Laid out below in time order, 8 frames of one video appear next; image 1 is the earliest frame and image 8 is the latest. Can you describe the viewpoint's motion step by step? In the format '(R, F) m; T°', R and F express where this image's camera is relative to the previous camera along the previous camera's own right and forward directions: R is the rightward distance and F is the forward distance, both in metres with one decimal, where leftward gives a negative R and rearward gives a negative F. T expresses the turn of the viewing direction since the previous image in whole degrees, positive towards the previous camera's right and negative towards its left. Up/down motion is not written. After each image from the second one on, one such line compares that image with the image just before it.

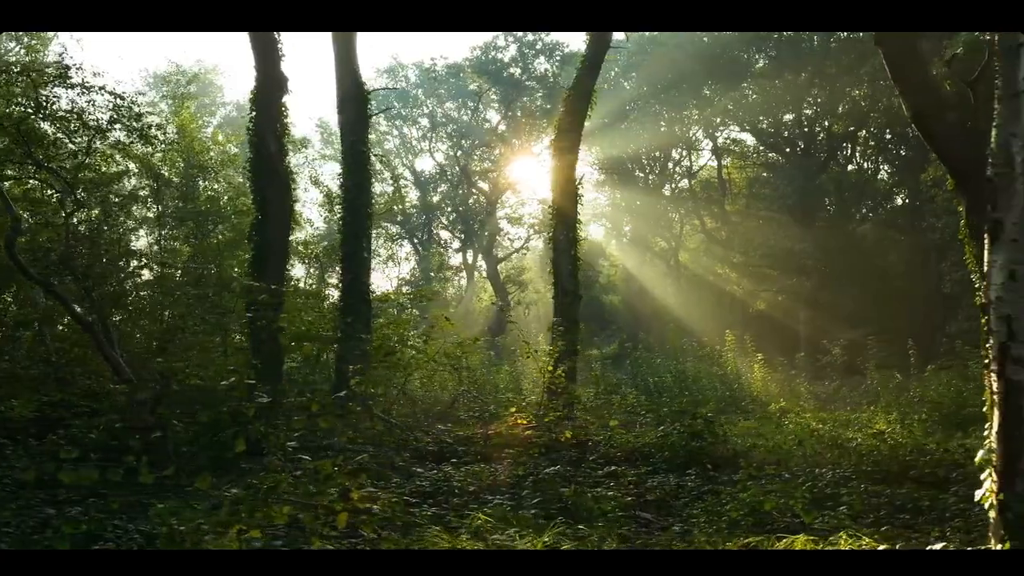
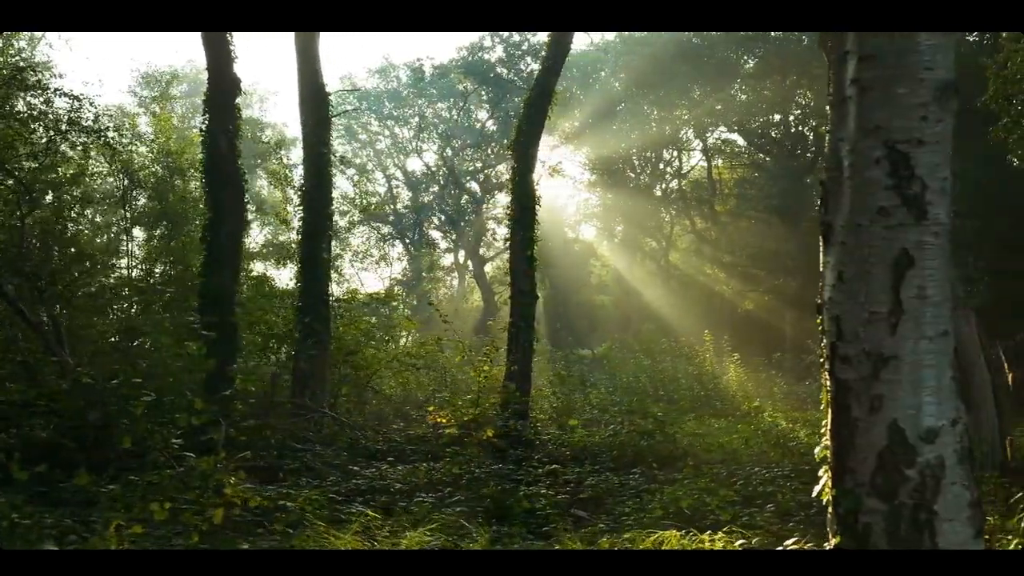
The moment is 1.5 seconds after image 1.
(+0.7, -0.1) m; 0°
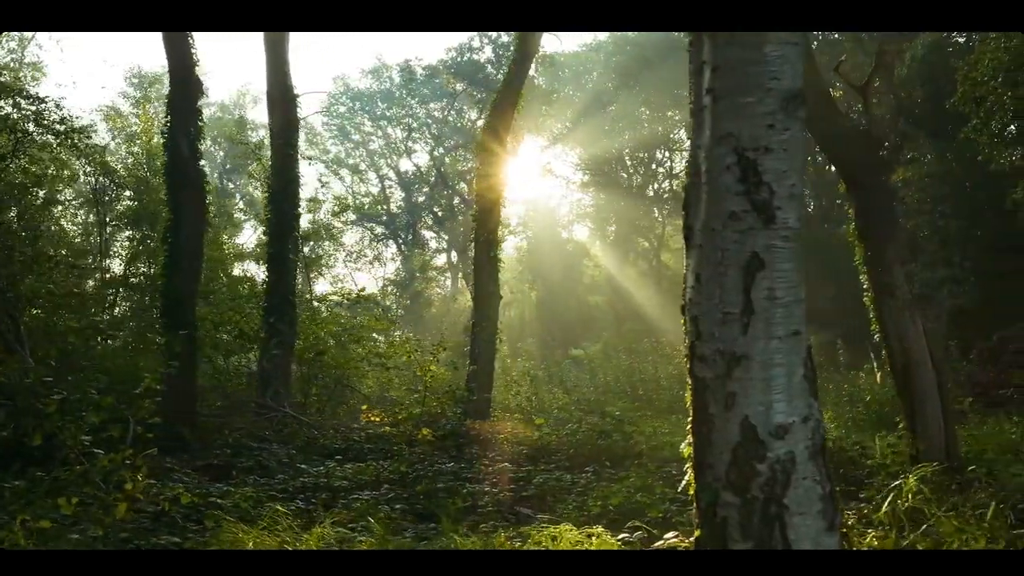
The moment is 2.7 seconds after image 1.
(+0.6, -0.1) m; 0°
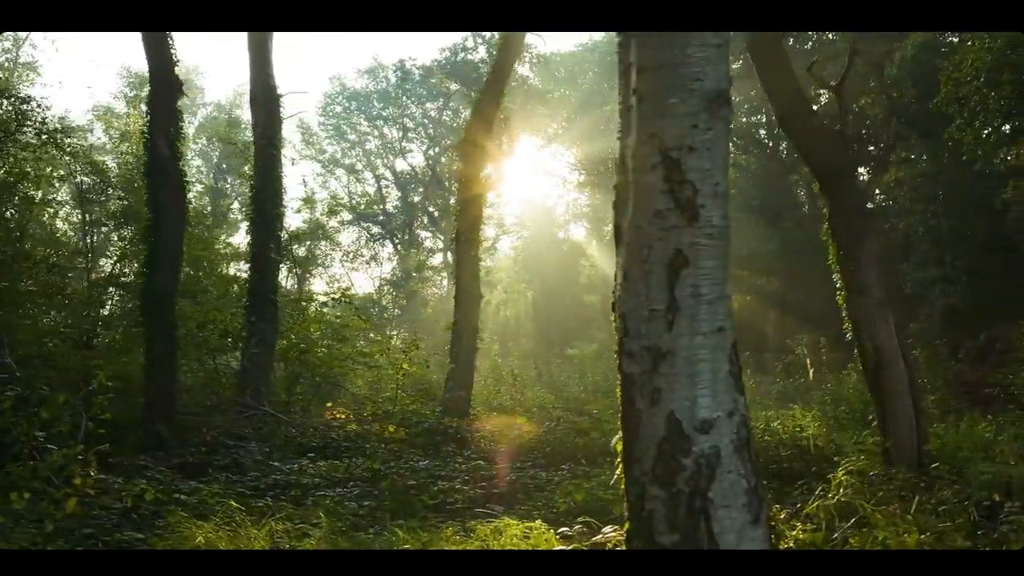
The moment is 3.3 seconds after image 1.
(+0.3, -0.1) m; 0°
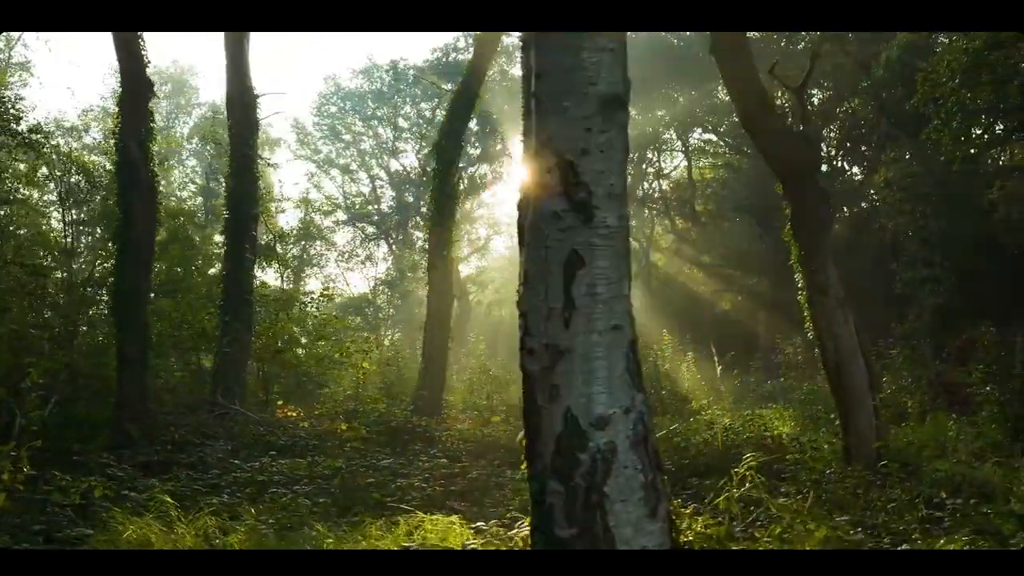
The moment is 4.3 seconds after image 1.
(+0.4, -0.1) m; 0°
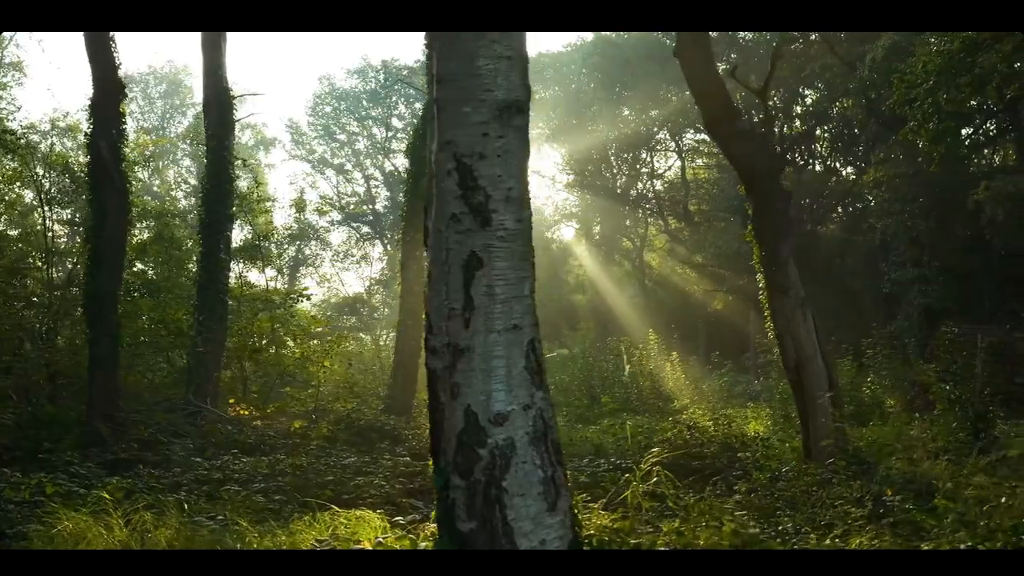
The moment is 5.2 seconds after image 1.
(+0.5, -0.1) m; 0°
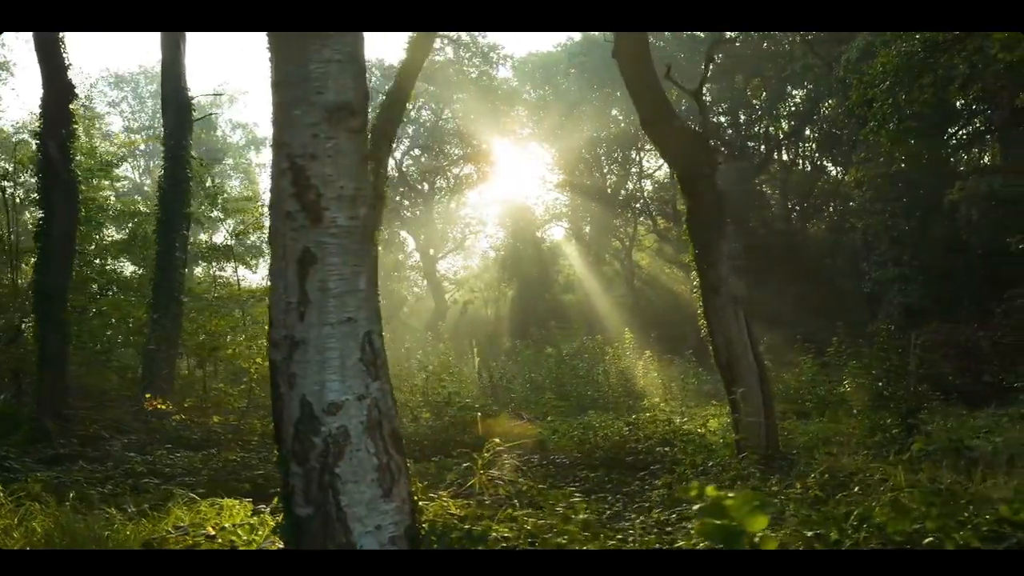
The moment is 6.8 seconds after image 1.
(+0.8, -0.2) m; 0°
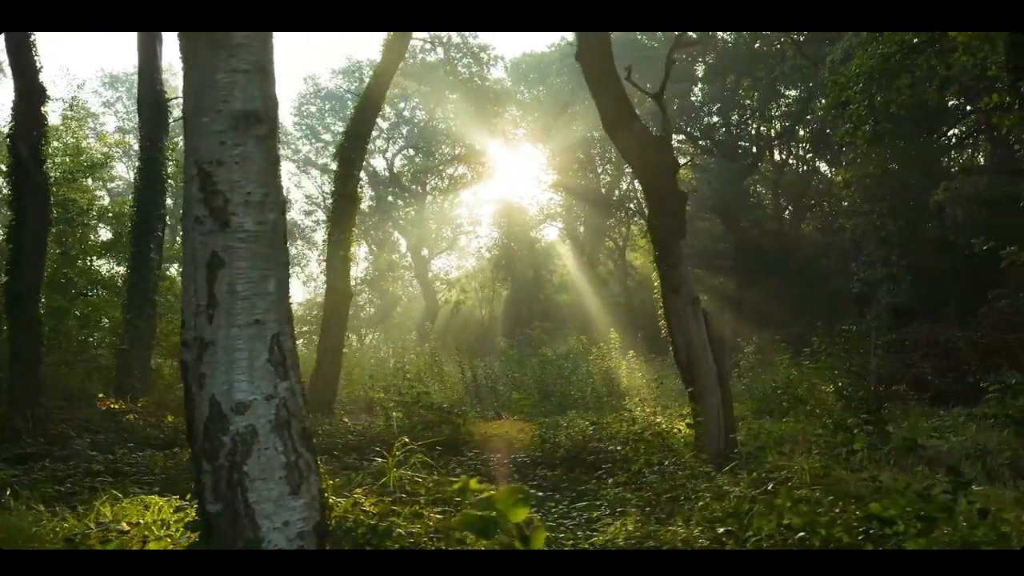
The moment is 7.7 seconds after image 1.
(+0.5, -0.1) m; 0°
